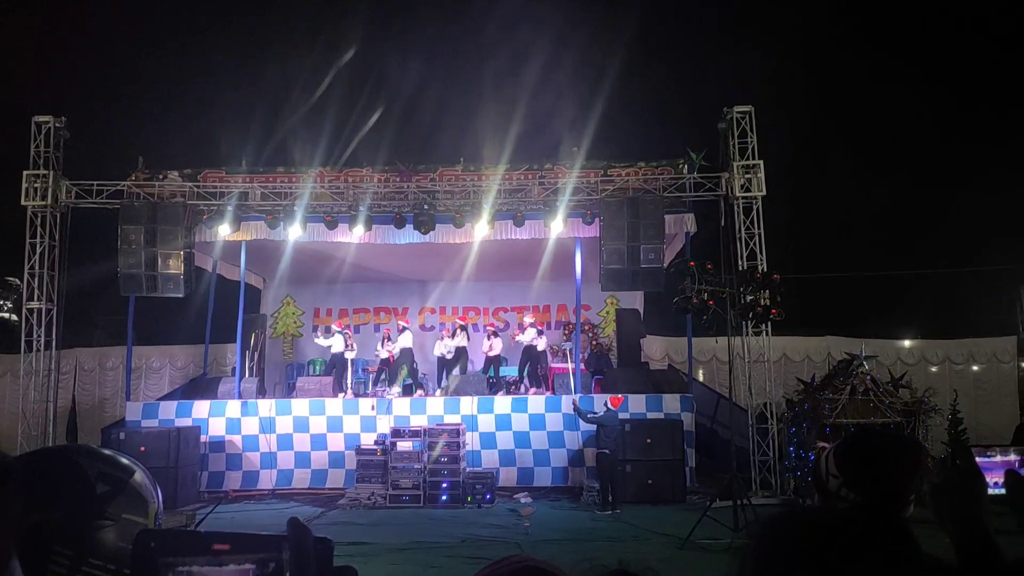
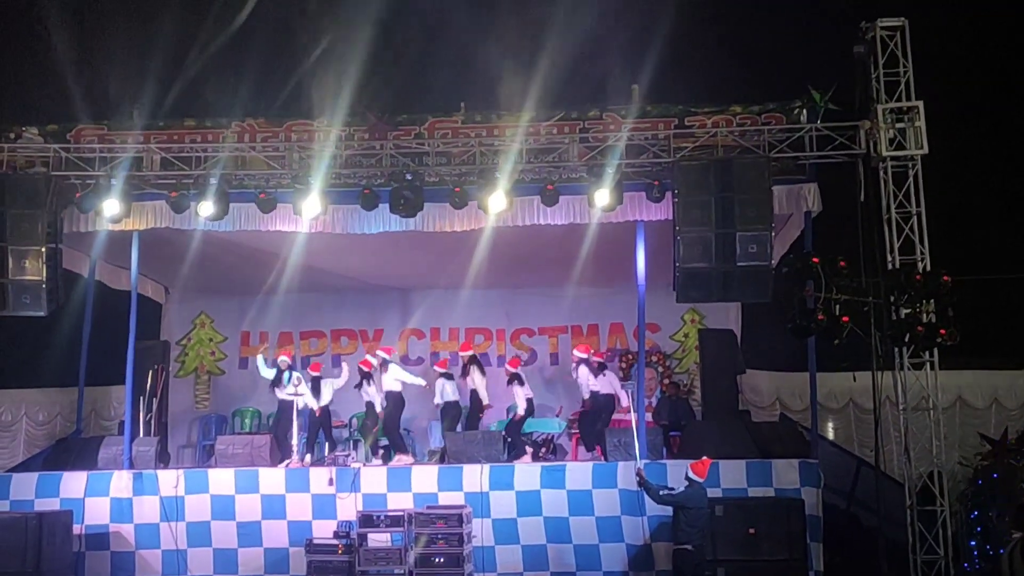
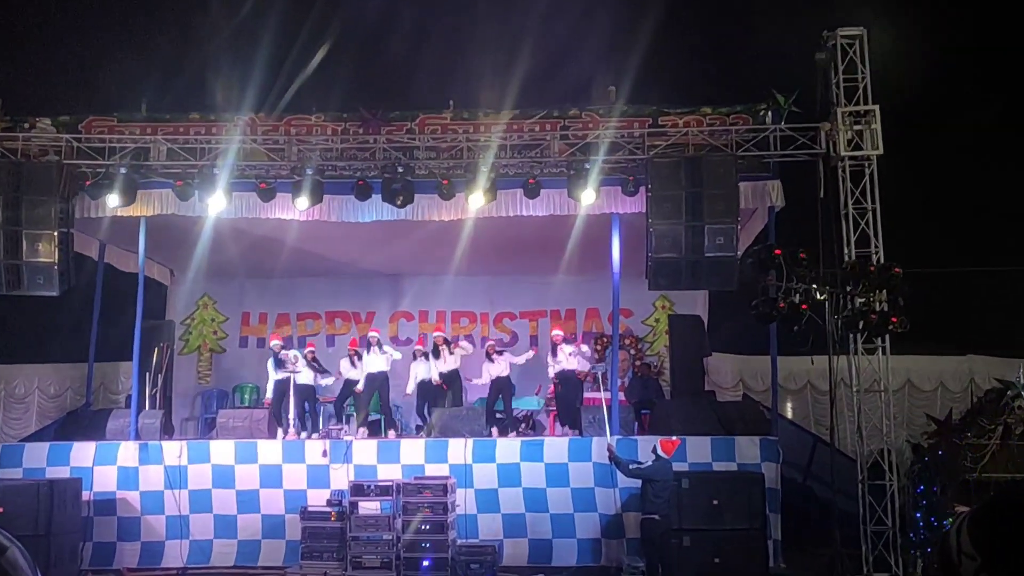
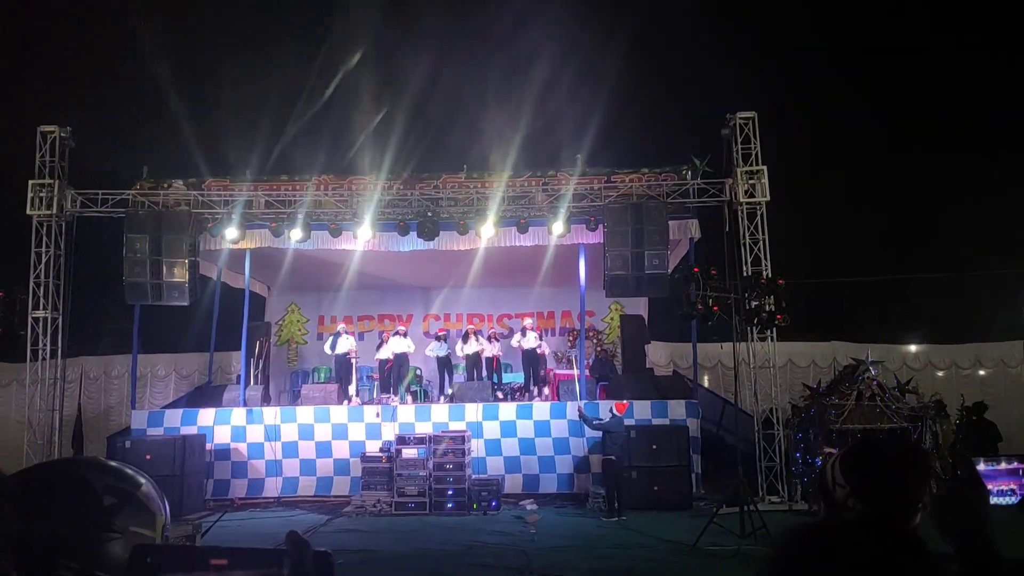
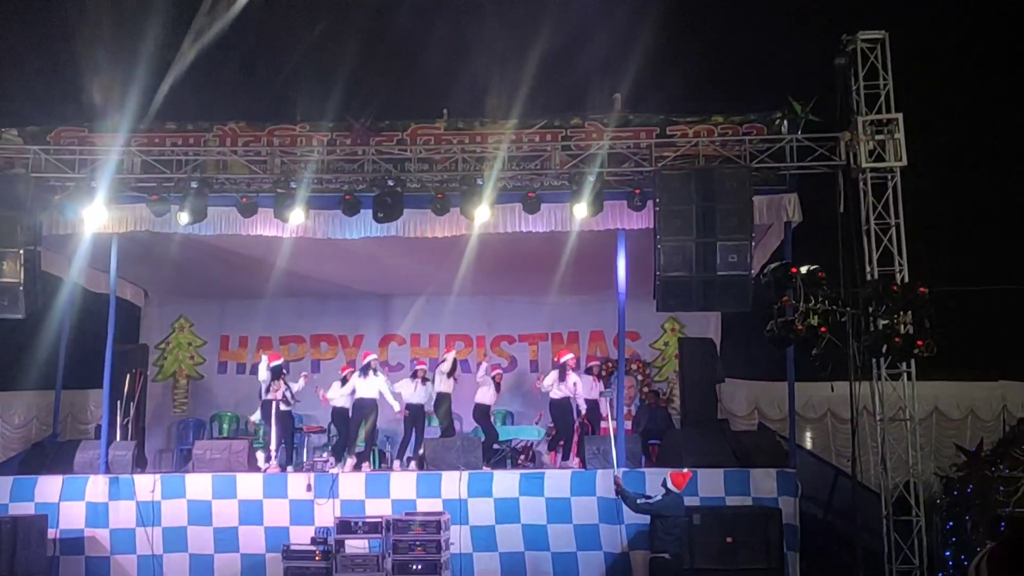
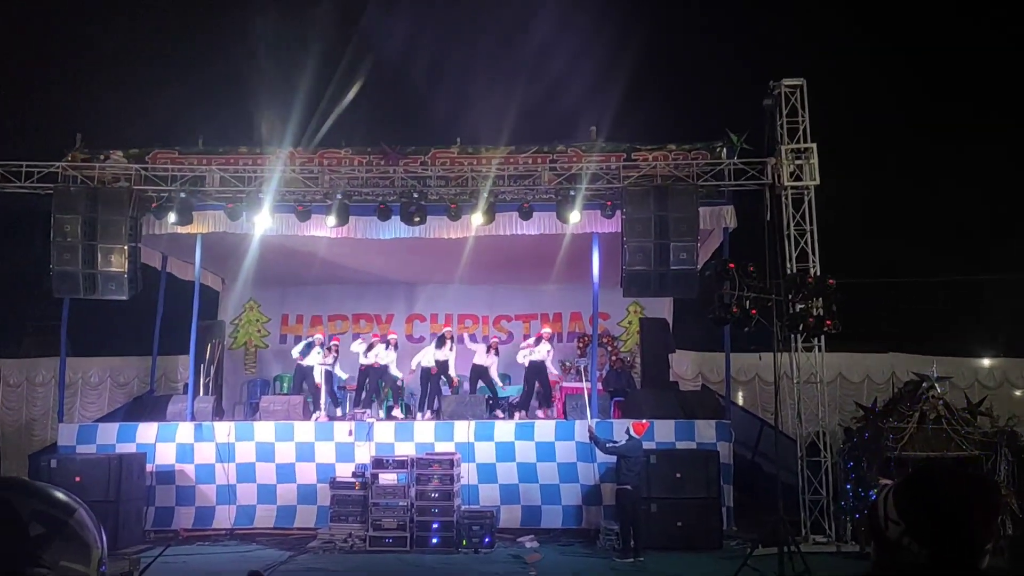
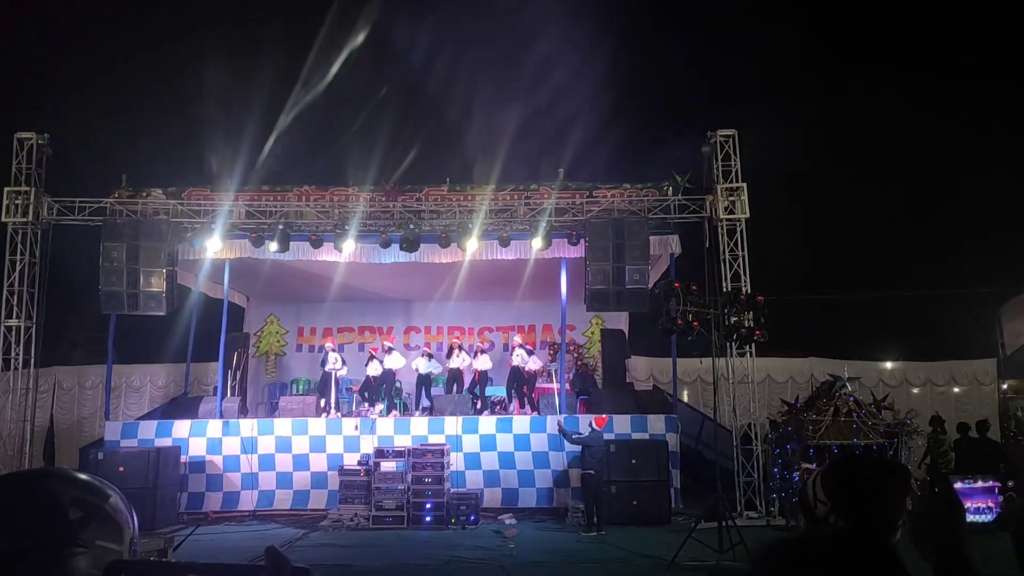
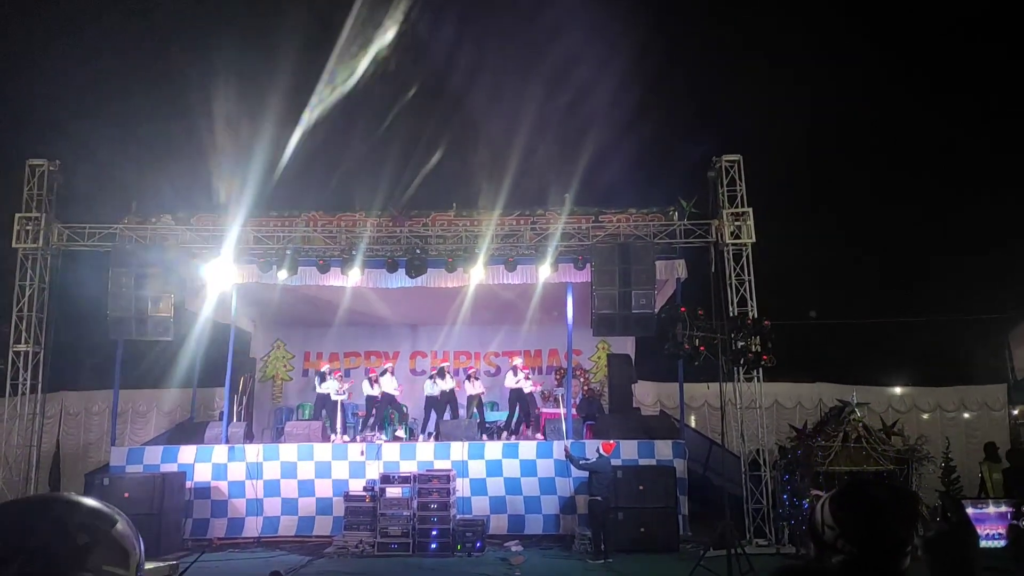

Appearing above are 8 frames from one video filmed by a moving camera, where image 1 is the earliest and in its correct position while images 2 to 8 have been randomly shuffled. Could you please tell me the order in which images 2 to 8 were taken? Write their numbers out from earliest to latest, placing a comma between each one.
8, 7, 4, 6, 3, 5, 2
